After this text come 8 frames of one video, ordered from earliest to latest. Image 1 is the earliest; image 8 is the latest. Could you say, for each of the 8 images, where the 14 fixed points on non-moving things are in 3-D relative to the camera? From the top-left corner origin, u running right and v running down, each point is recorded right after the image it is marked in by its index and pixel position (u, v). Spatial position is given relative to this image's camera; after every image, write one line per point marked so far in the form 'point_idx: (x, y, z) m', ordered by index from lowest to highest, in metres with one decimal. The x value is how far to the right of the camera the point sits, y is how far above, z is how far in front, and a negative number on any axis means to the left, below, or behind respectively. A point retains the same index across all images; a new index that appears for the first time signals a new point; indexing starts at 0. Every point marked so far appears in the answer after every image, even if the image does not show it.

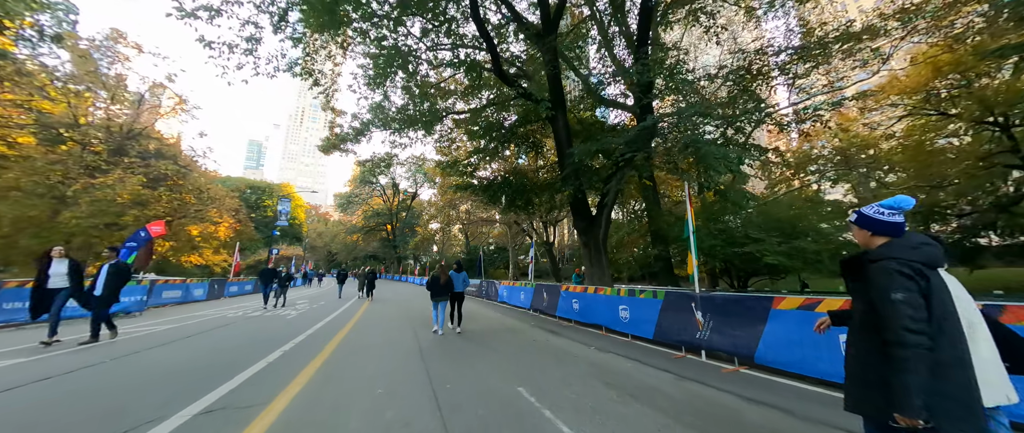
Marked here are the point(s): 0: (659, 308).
0: (+2.9, -1.8, +6.3) m
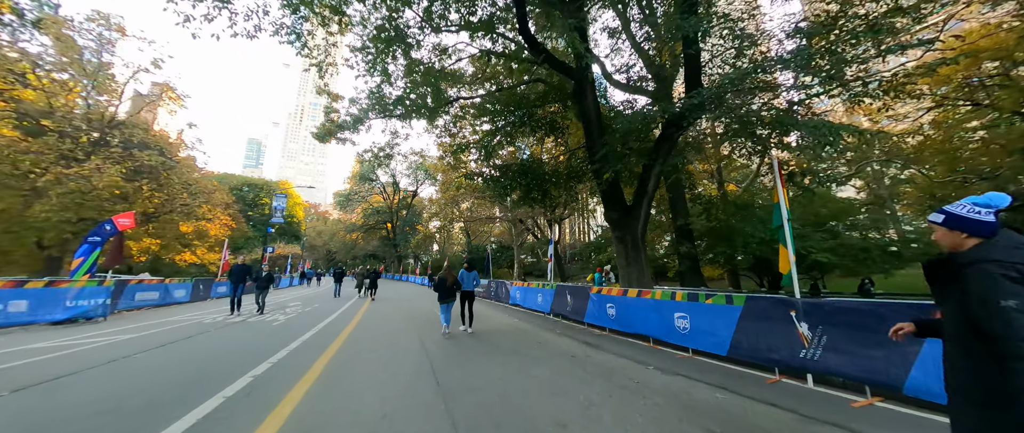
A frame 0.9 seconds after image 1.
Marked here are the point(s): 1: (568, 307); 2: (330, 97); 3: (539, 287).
0: (+3.4, -1.6, +5.0) m
1: (+1.6, -2.5, +9.1) m
2: (-7.5, +4.9, +13.7) m
3: (+0.8, -2.5, +11.1) m
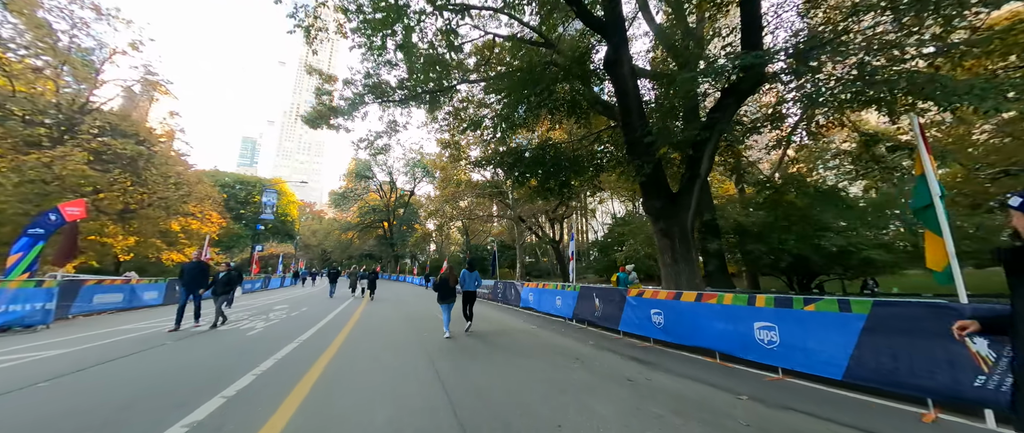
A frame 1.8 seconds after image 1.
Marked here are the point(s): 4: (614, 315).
0: (+3.9, -1.3, +3.7) m
1: (+2.0, -2.3, +7.8) m
2: (-7.1, +5.2, +12.3) m
3: (+1.2, -2.2, +9.8) m
4: (+2.3, -2.2, +7.2) m
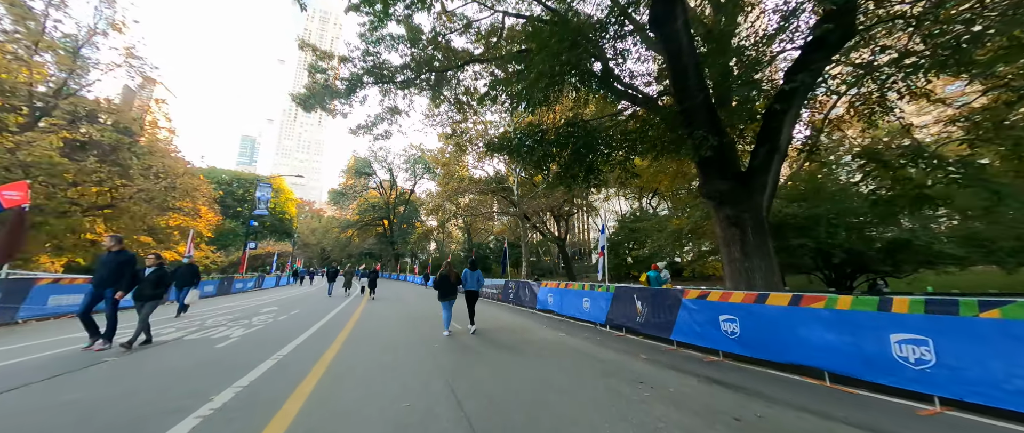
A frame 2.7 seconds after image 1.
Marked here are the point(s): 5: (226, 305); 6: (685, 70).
0: (+4.4, -1.1, +2.5) m
1: (+2.6, -2.0, +6.6) m
2: (-6.6, +5.5, +11.1) m
3: (+1.8, -2.0, +8.6) m
4: (+2.8, -1.9, +6.0) m
5: (-9.7, -3.0, +11.0) m
6: (+3.7, +3.2, +7.2) m
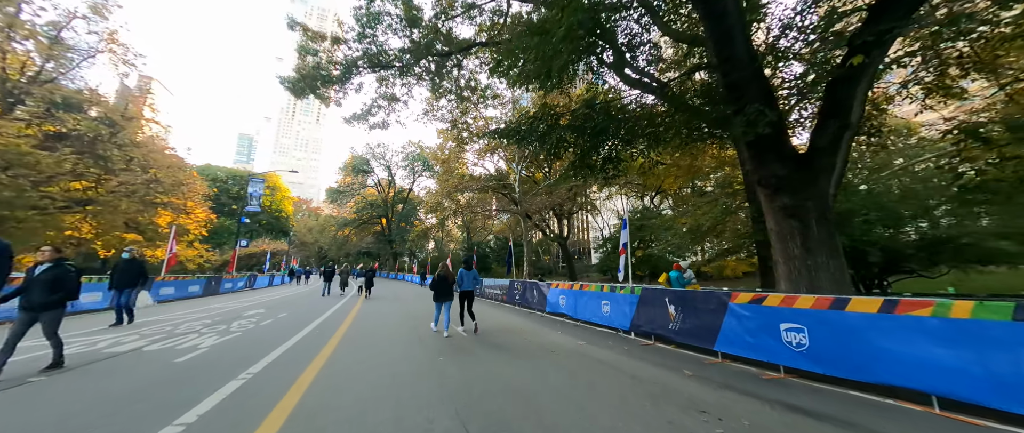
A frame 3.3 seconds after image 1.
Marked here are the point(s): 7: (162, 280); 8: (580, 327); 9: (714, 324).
0: (+4.7, -0.9, +1.7) m
1: (+2.8, -1.9, +5.8) m
2: (-6.3, +5.6, +10.2) m
3: (+2.0, -1.8, +7.8) m
4: (+3.1, -1.8, +5.2) m
5: (-9.5, -2.8, +10.1) m
6: (+4.0, +3.3, +6.4) m
7: (-12.5, -2.3, +11.7) m
8: (+1.6, -2.6, +7.6) m
9: (+3.2, -1.7, +5.1) m
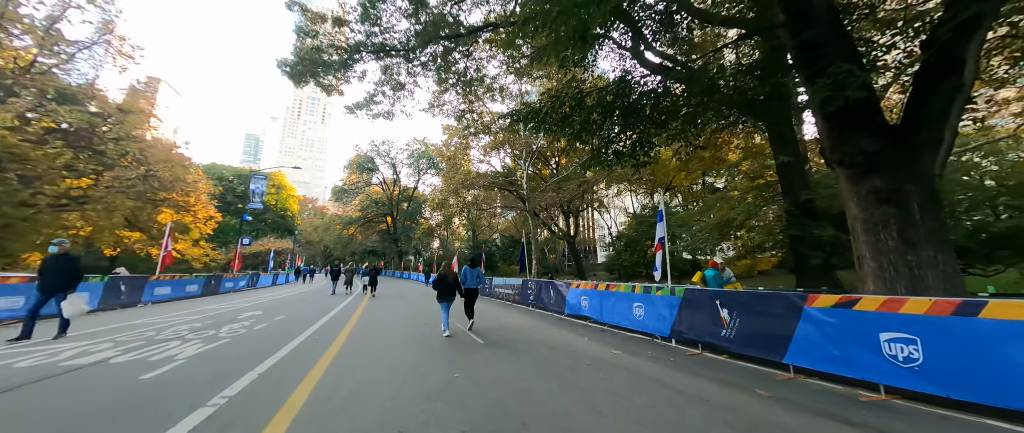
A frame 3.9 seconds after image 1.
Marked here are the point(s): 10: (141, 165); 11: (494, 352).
0: (+5.0, -0.8, +0.9) m
1: (+3.2, -1.7, +5.0) m
2: (-5.9, +5.8, +9.5) m
3: (+2.4, -1.6, +7.0) m
4: (+3.5, -1.6, +4.4) m
5: (-9.0, -2.7, +9.5) m
6: (+4.3, +3.5, +5.6) m
7: (-12.1, -2.1, +11.1) m
8: (+2.0, -2.4, +6.8) m
9: (+3.5, -1.5, +4.3) m
10: (-18.1, +2.5, +15.9) m
11: (-0.3, -2.4, +5.7) m
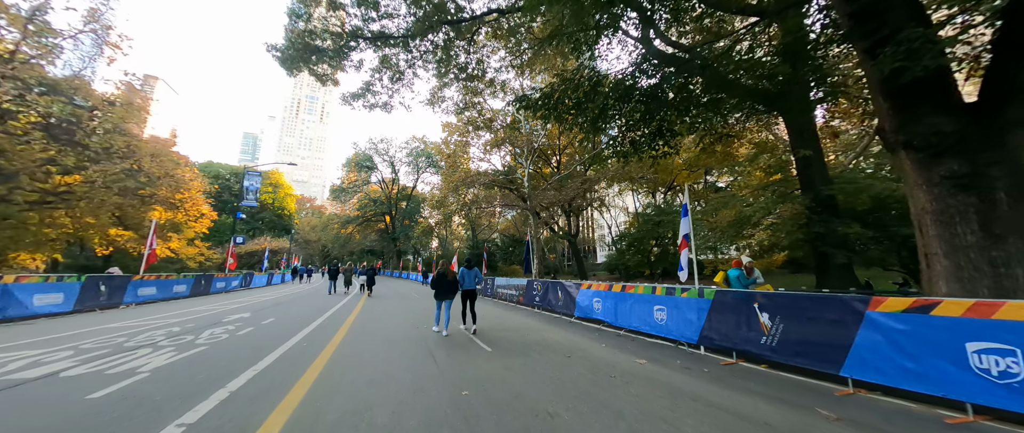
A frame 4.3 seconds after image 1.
0: (+5.2, -0.7, +0.3) m
1: (+3.4, -1.6, +4.5) m
2: (-5.7, +5.9, +8.9) m
3: (+2.6, -1.5, +6.4) m
4: (+3.7, -1.5, +3.8) m
5: (-8.9, -2.6, +8.9) m
6: (+4.5, +3.6, +5.0) m
7: (-11.9, -2.0, +10.5) m
8: (+2.2, -2.3, +6.2) m
9: (+3.7, -1.4, +3.7) m
10: (-18.0, +2.6, +15.3) m
11: (-0.1, -2.3, +5.1) m
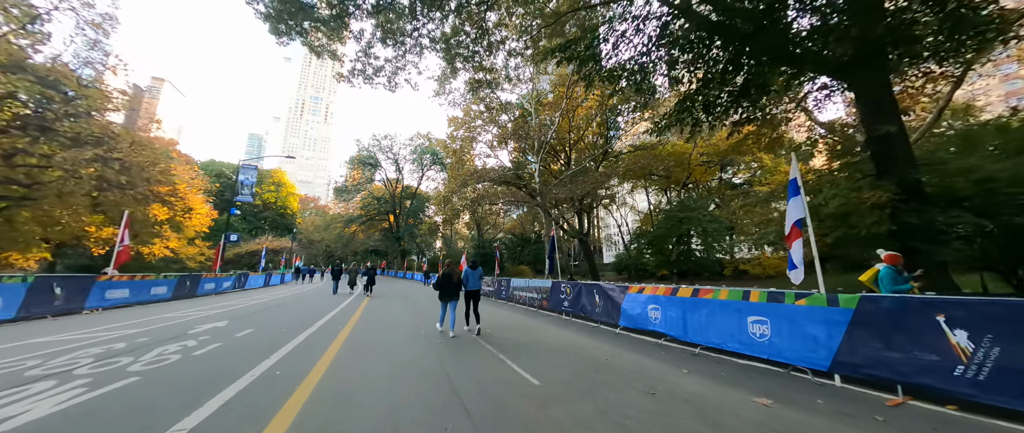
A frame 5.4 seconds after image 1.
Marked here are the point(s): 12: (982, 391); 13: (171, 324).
0: (+5.8, -0.4, -1.2) m
1: (+4.0, -1.4, +3.0) m
2: (-5.1, +6.1, +7.5) m
3: (+3.2, -1.3, +4.9) m
4: (+4.3, -1.3, +2.3) m
5: (-8.2, -2.3, +7.5) m
6: (+5.1, +3.9, +3.5) m
7: (-11.2, -1.8, +9.1) m
8: (+2.8, -2.0, +4.8) m
9: (+4.3, -1.1, +2.3) m
10: (-17.3, +2.8, +14.0) m
11: (+0.5, -2.0, +3.7) m
12: (+4.0, -1.5, +2.8) m
13: (-6.9, -2.2, +6.6) m
